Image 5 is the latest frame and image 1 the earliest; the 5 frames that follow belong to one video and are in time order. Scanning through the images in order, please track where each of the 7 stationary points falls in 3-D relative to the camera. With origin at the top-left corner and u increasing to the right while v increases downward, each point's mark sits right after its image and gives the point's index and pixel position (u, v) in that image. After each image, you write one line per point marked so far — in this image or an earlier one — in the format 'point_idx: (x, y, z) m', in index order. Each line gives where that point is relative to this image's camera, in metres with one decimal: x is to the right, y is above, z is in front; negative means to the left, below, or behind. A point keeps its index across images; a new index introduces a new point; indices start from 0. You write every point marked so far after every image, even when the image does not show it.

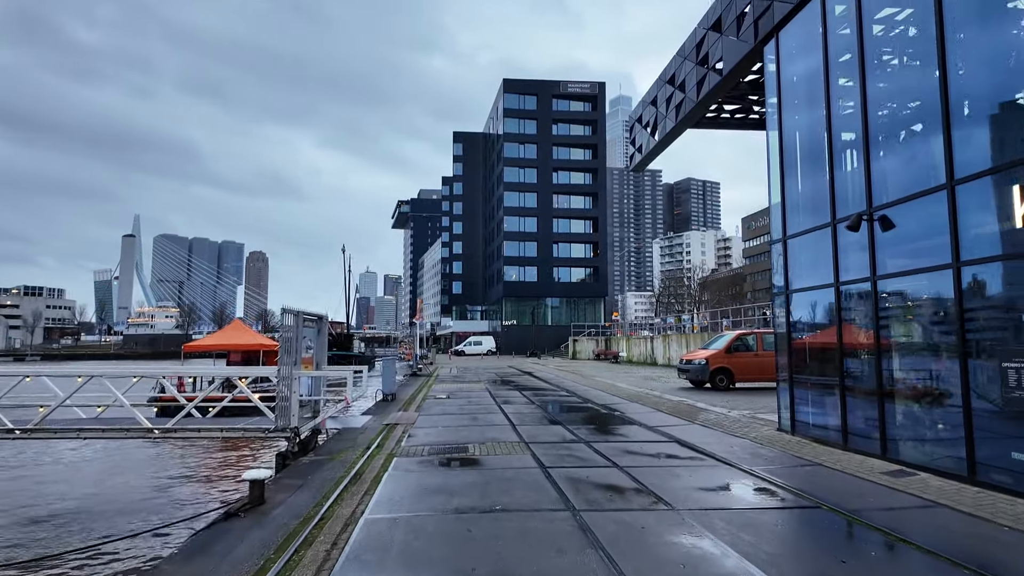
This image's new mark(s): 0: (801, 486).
0: (+3.2, -2.2, +6.4) m
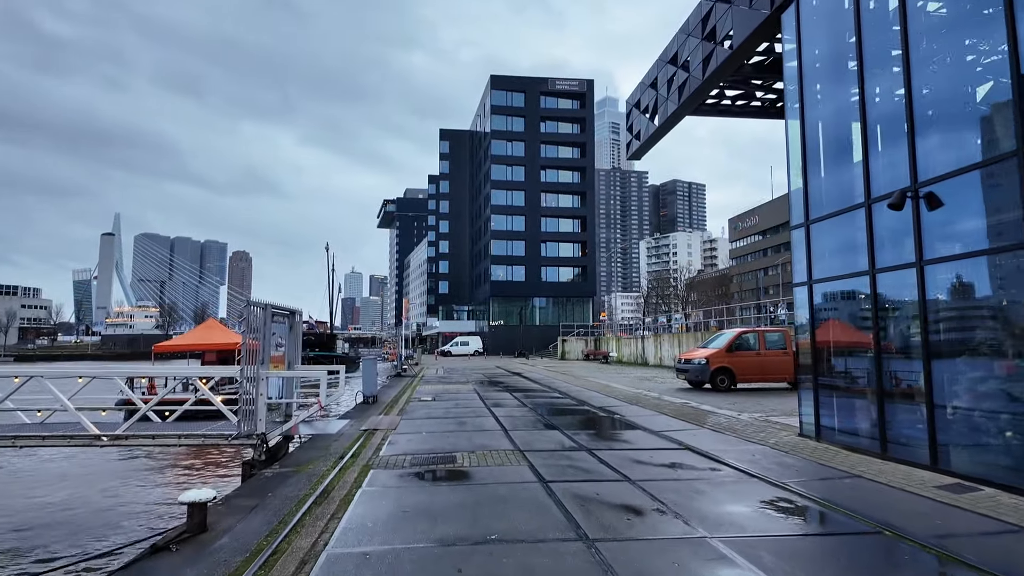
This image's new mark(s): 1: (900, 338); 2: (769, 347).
0: (+3.1, -2.0, +5.5) m
1: (+4.5, -0.6, +6.8) m
2: (+7.2, -1.6, +16.3) m
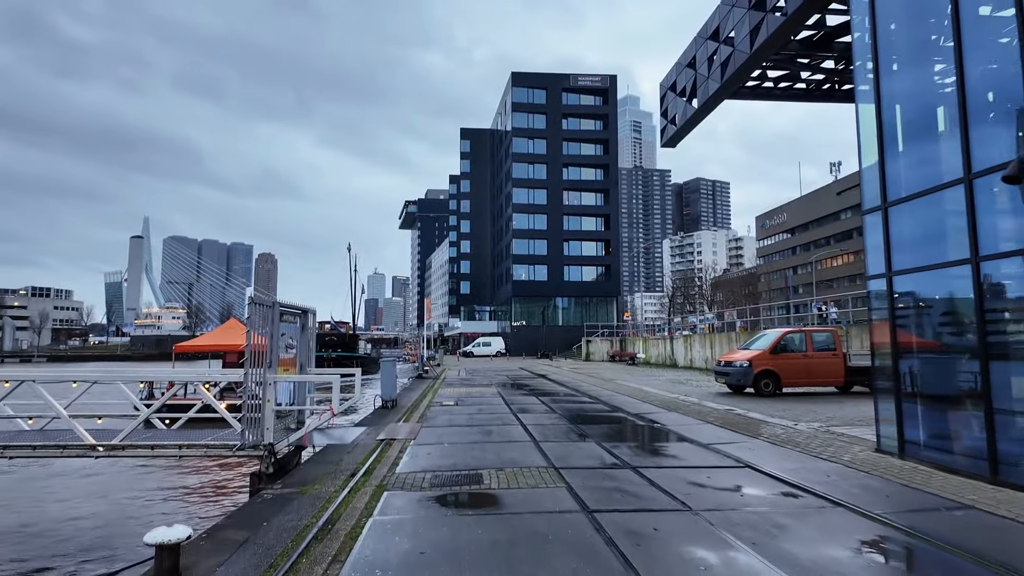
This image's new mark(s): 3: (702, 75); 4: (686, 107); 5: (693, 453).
0: (+3.4, -1.9, +4.5) m
1: (+4.9, -0.5, +5.7) m
2: (+7.9, -1.5, +15.0) m
3: (+4.1, +4.6, +12.7) m
4: (+4.0, +4.2, +13.5) m
5: (+2.5, -2.2, +7.9) m
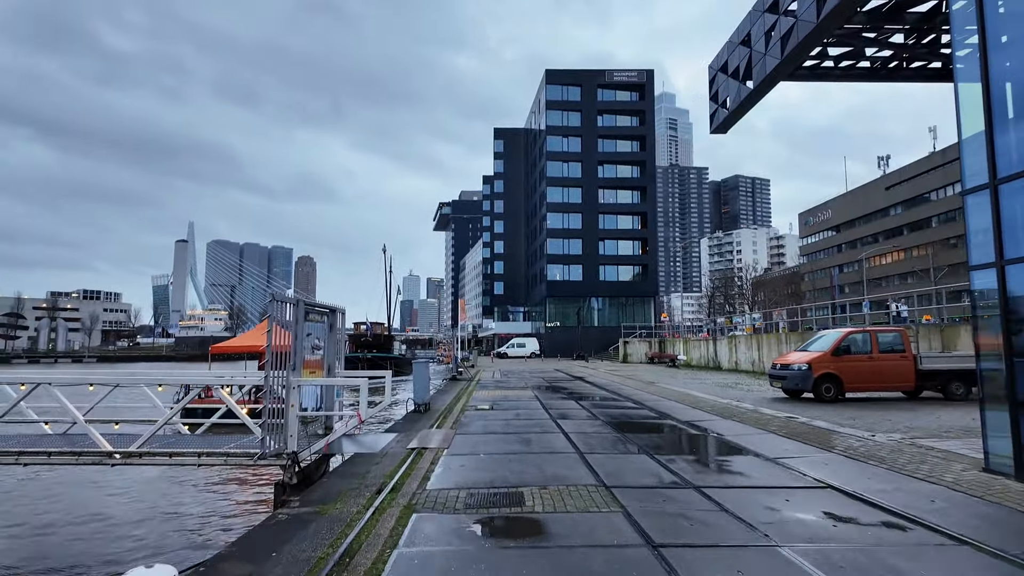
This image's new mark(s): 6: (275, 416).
0: (+3.8, -1.9, +3.5) m
1: (+5.3, -0.4, +4.7) m
2: (+8.8, -1.5, +13.8) m
3: (+4.9, +4.7, +11.7) m
4: (+4.8, +4.2, +12.5) m
5: (+3.0, -2.2, +7.0) m
6: (-3.2, -1.7, +7.8) m
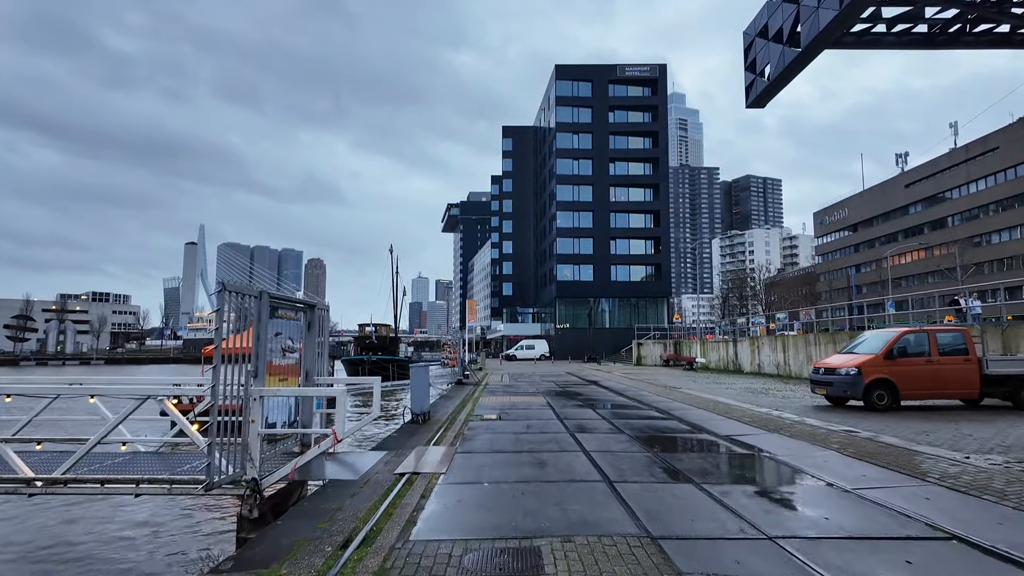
0: (+3.8, -1.7, +1.9) m
1: (+5.3, -0.3, +3.1) m
2: (+9.0, -1.3, +12.1) m
3: (+5.1, +4.8, +10.1) m
4: (+5.0, +4.4, +10.9) m
5: (+3.1, -2.0, +5.4) m
6: (-3.1, -1.6, +6.4) m
